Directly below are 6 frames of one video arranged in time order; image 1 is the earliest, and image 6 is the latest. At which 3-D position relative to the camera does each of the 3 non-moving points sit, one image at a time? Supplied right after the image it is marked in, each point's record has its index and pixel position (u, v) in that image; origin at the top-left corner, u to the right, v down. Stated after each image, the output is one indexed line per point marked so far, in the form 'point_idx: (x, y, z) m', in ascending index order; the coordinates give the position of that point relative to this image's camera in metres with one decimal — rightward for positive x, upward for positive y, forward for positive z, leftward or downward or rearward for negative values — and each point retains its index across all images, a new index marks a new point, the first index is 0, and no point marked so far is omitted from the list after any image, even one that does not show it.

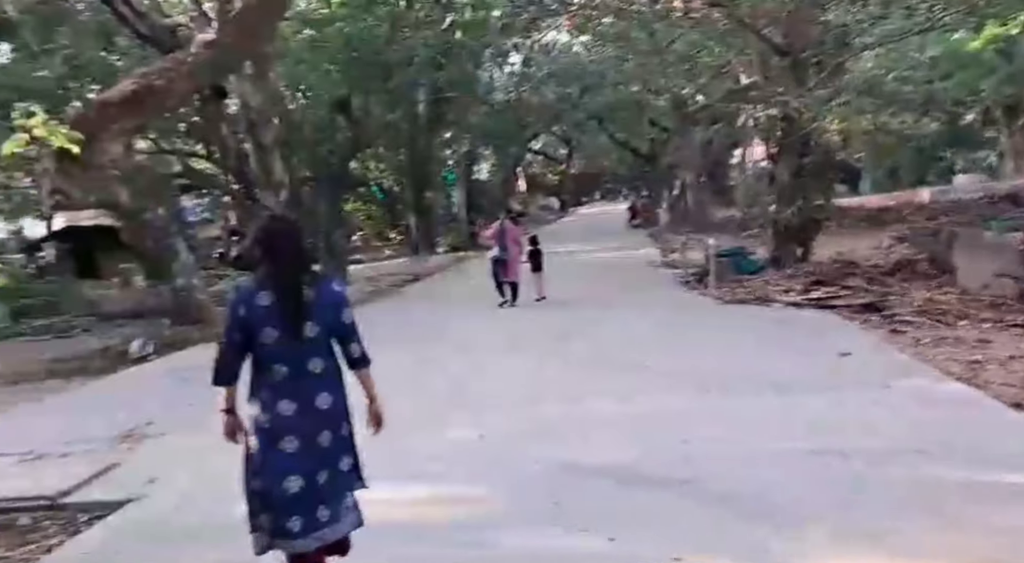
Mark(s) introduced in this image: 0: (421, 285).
0: (-1.5, -0.1, +14.2) m
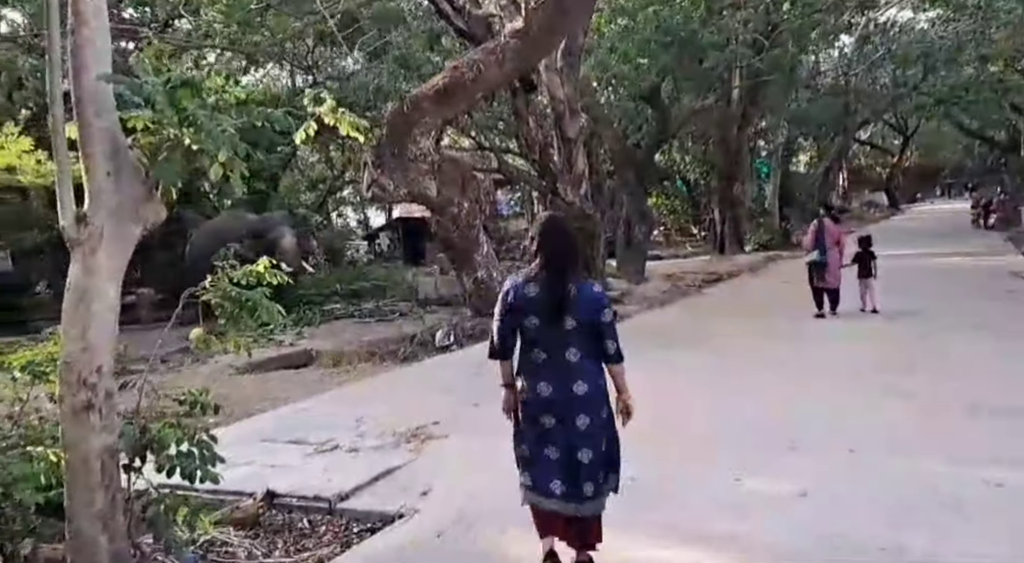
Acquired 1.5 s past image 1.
0: (+3.2, -0.1, +13.3) m
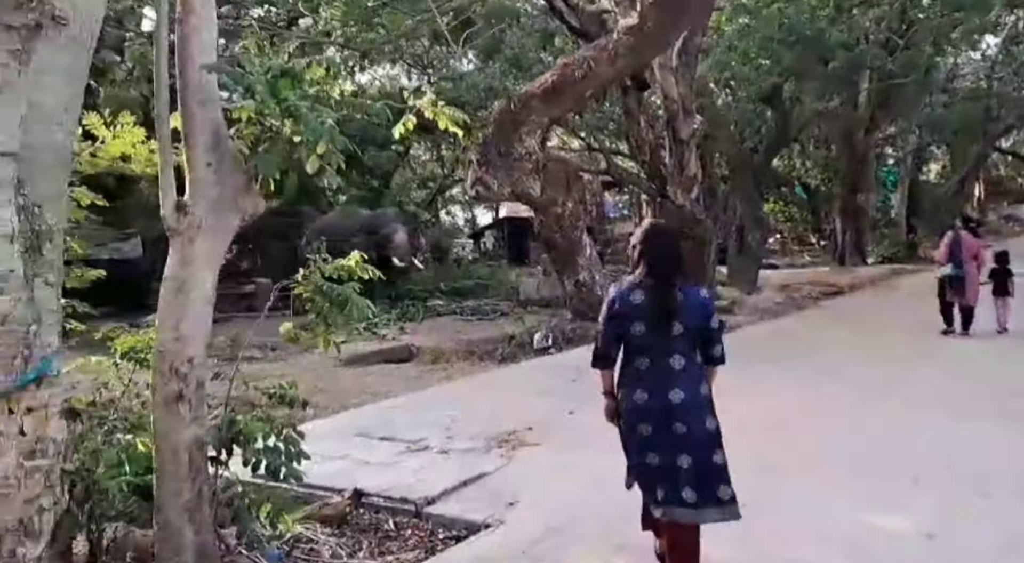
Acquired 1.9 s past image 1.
0: (+4.7, -0.3, +12.7) m
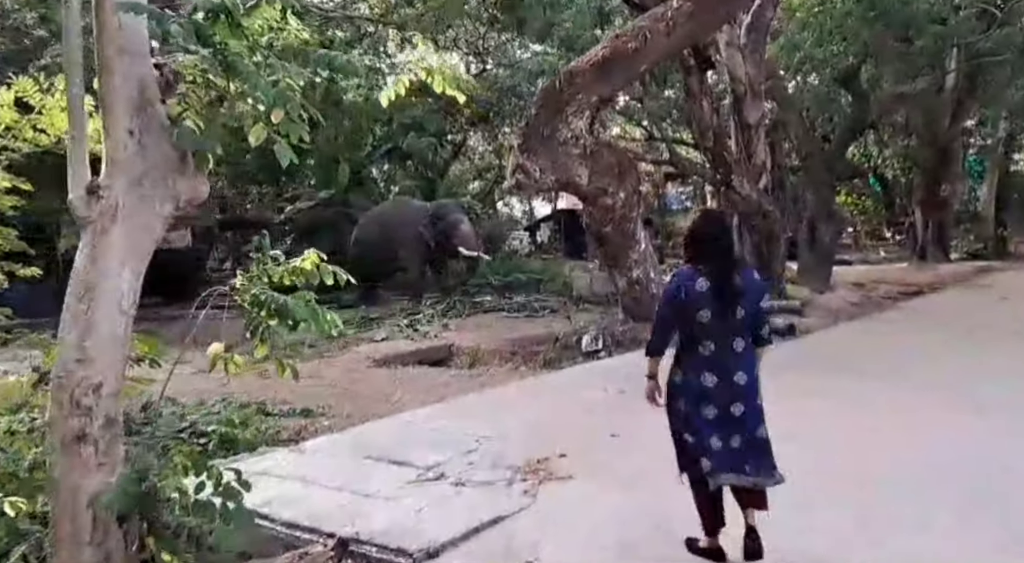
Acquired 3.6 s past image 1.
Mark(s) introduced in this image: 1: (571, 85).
0: (+5.4, -0.2, +11.7) m
1: (+0.5, +1.6, +7.3) m
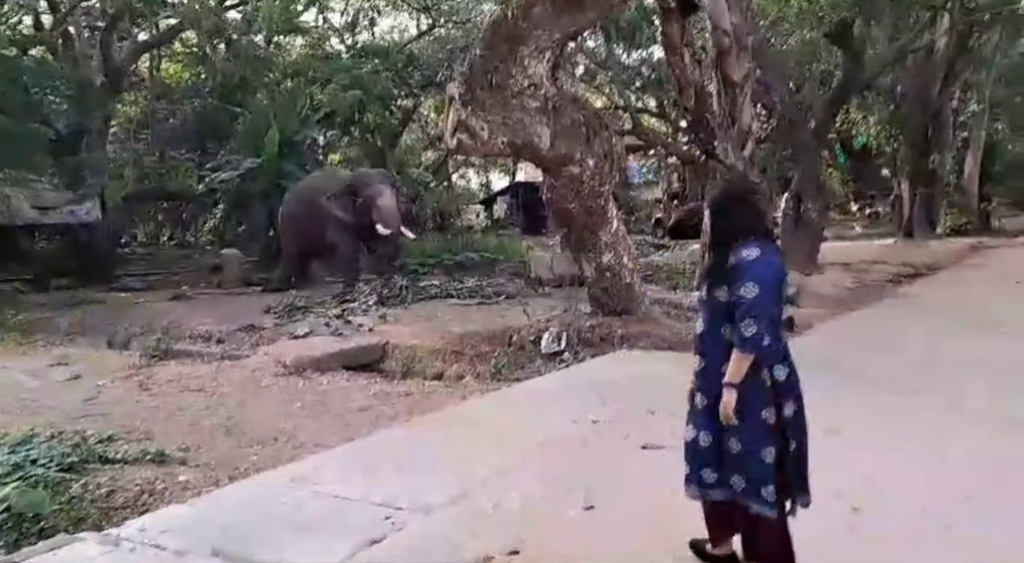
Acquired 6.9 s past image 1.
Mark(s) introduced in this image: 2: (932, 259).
0: (+4.9, 0.0, +10.5) m
1: (+0.1, +1.7, +5.8) m
2: (+6.1, +0.4, +12.9) m
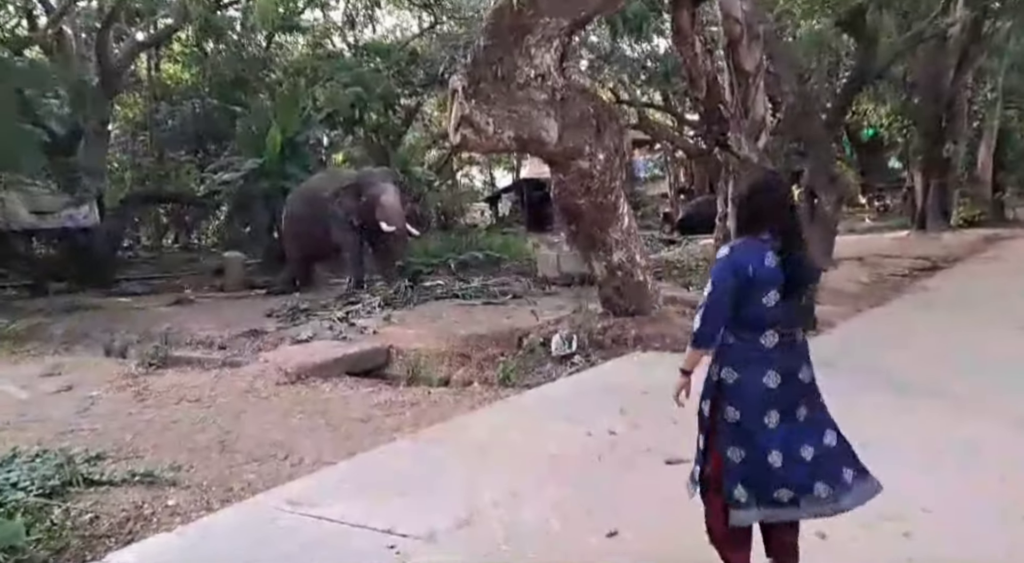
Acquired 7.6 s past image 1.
0: (+4.9, +0.1, +10.3) m
1: (+0.2, +1.7, +5.6) m
2: (+6.2, +0.5, +12.6) m
